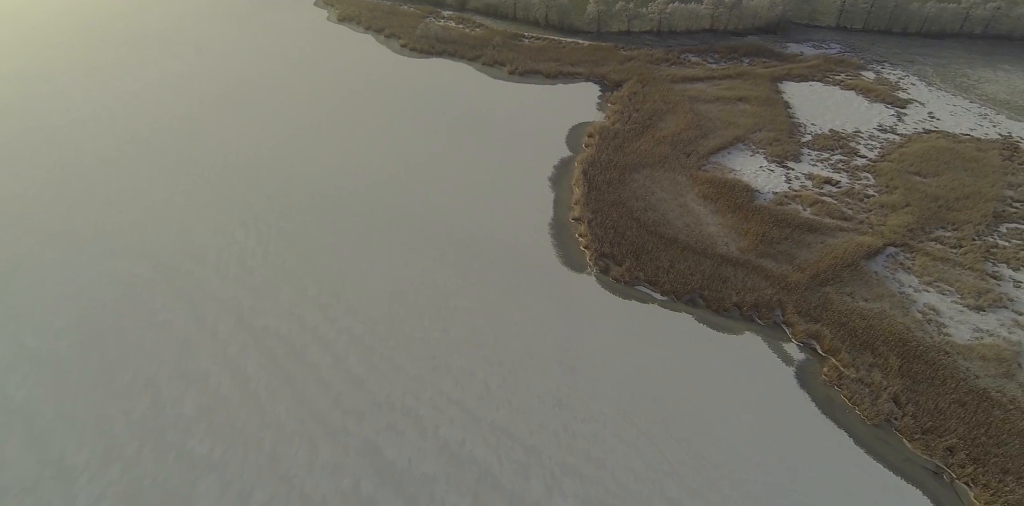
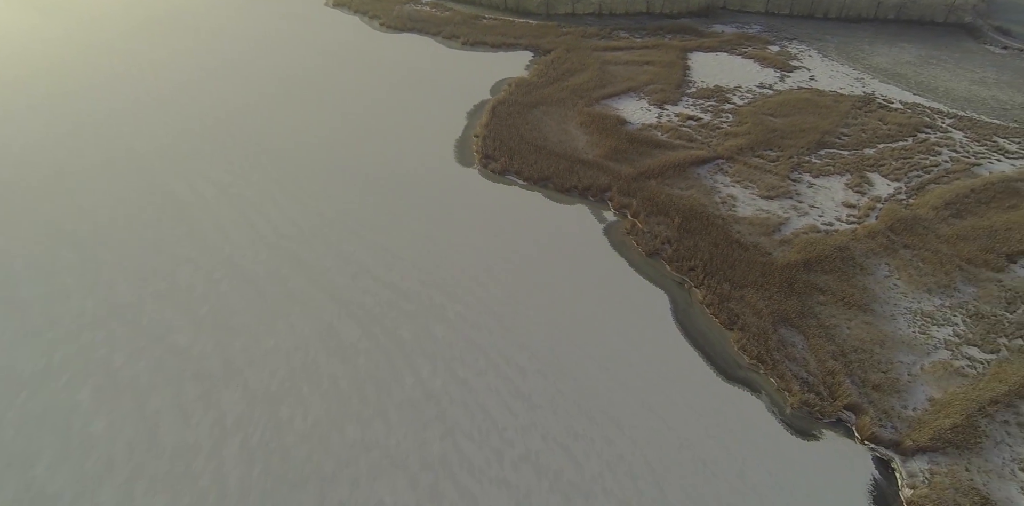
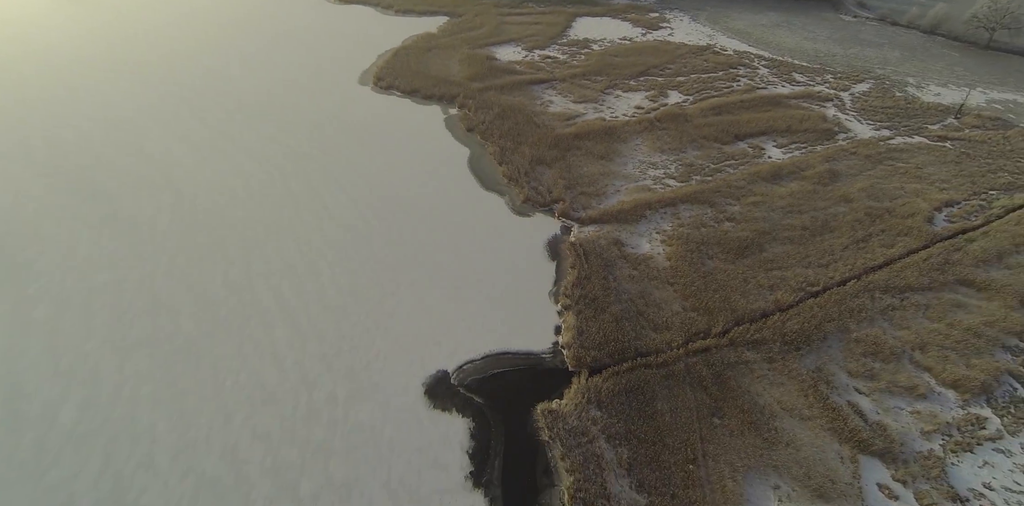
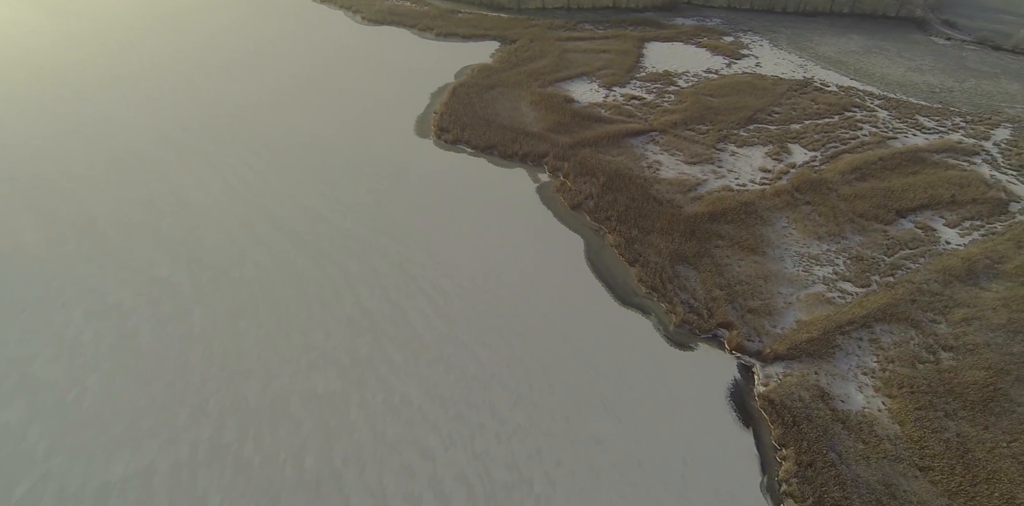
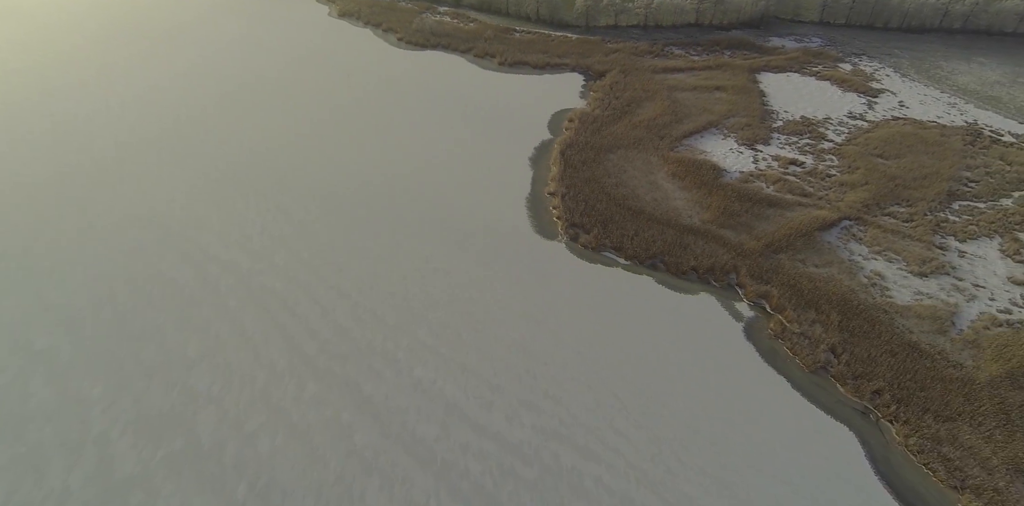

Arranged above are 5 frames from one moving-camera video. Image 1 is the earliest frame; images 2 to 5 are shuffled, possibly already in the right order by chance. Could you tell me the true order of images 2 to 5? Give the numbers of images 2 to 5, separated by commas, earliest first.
5, 2, 4, 3
